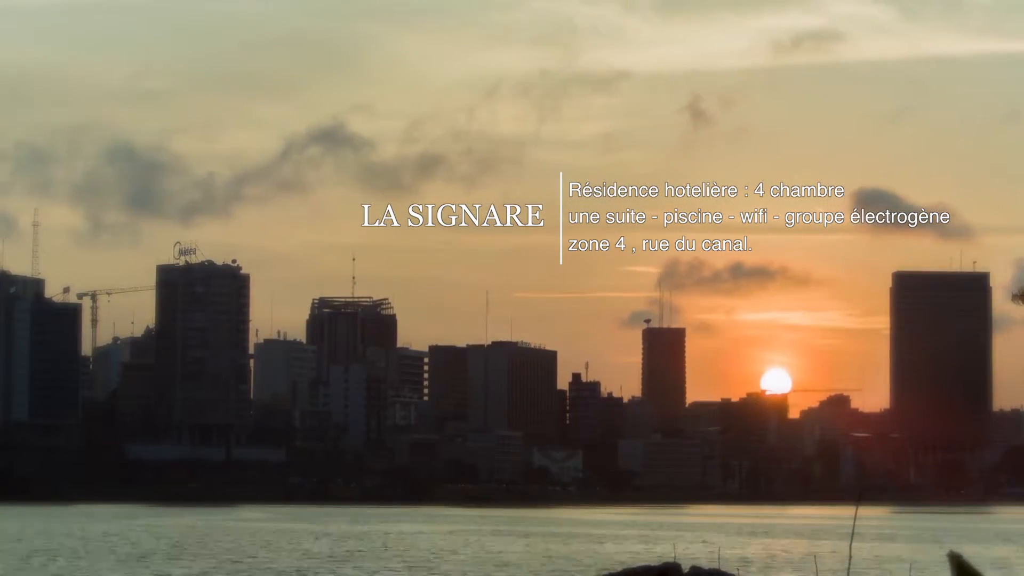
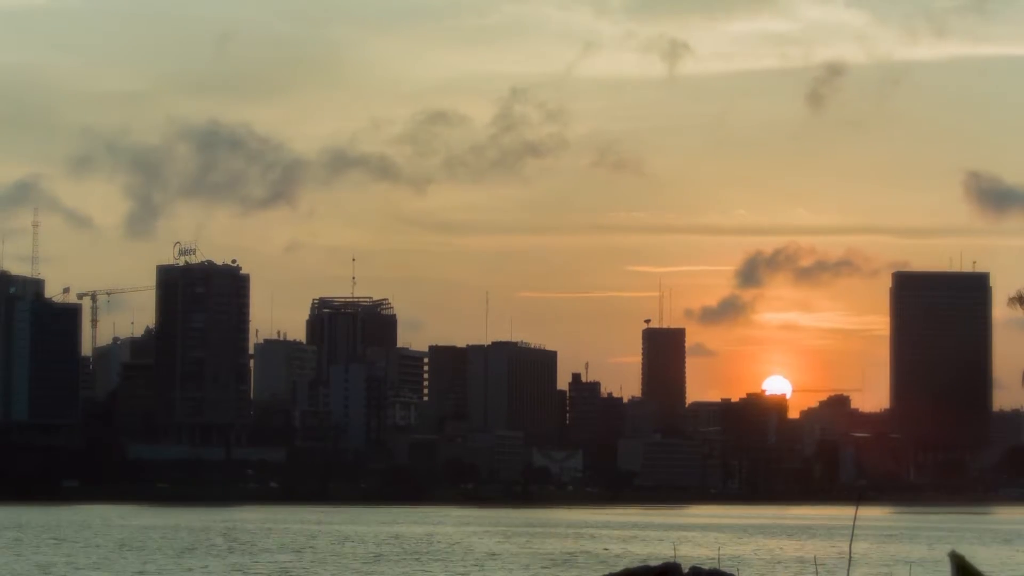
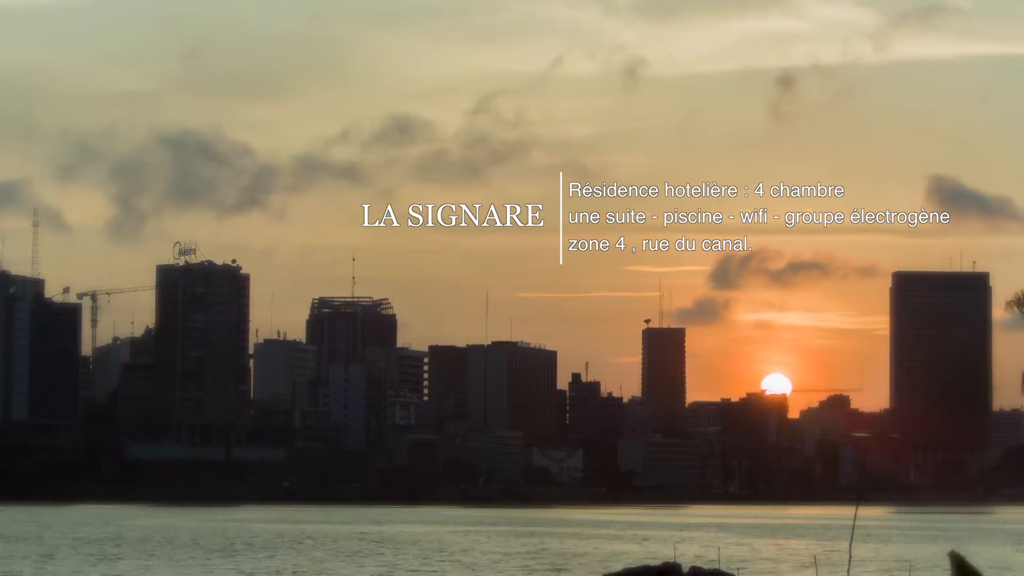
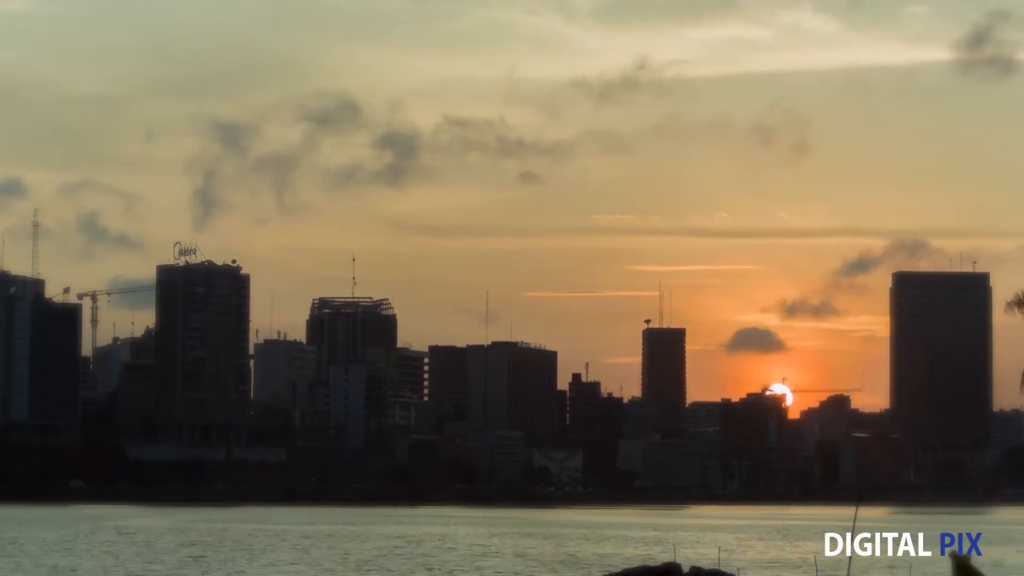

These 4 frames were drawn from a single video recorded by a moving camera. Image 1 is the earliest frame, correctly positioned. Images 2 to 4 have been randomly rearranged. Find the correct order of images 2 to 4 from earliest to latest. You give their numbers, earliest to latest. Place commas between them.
3, 2, 4
